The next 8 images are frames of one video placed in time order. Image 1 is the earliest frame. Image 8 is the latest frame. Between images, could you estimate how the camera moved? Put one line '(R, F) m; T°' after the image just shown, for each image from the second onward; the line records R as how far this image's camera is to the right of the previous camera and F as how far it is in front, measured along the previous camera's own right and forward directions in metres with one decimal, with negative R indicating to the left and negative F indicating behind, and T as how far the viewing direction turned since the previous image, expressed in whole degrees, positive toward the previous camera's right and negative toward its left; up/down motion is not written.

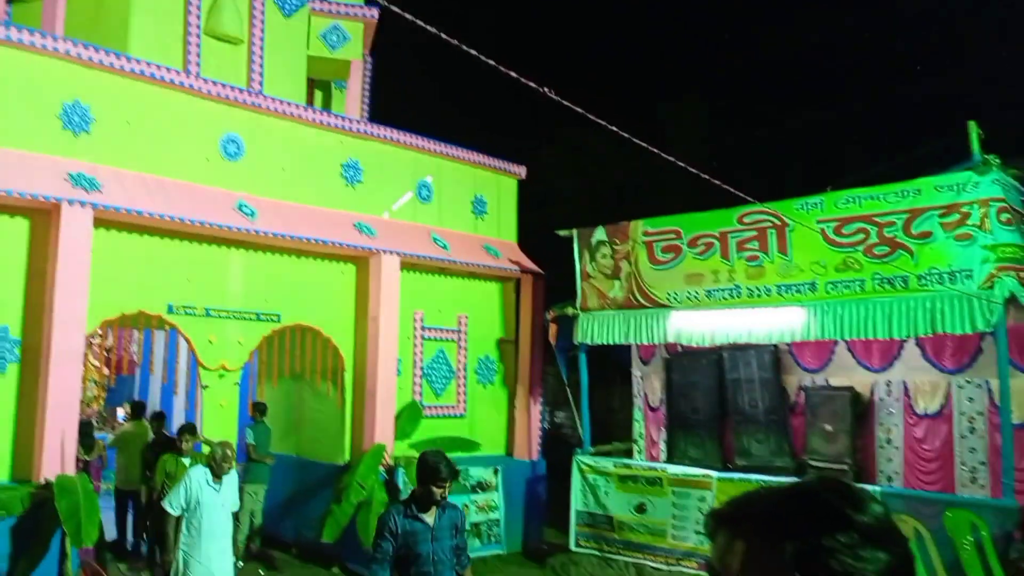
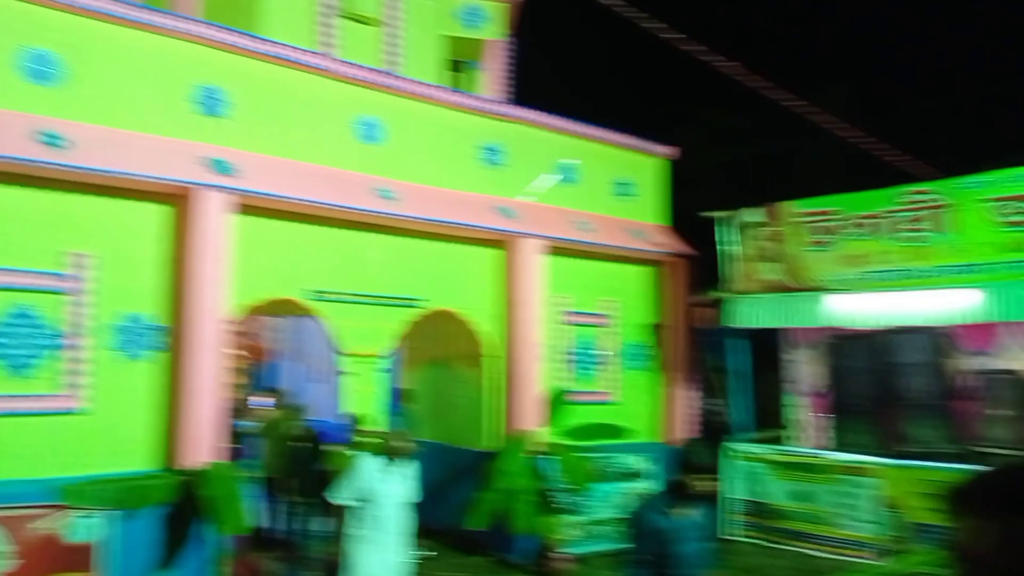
(-1.0, +0.1) m; -2°
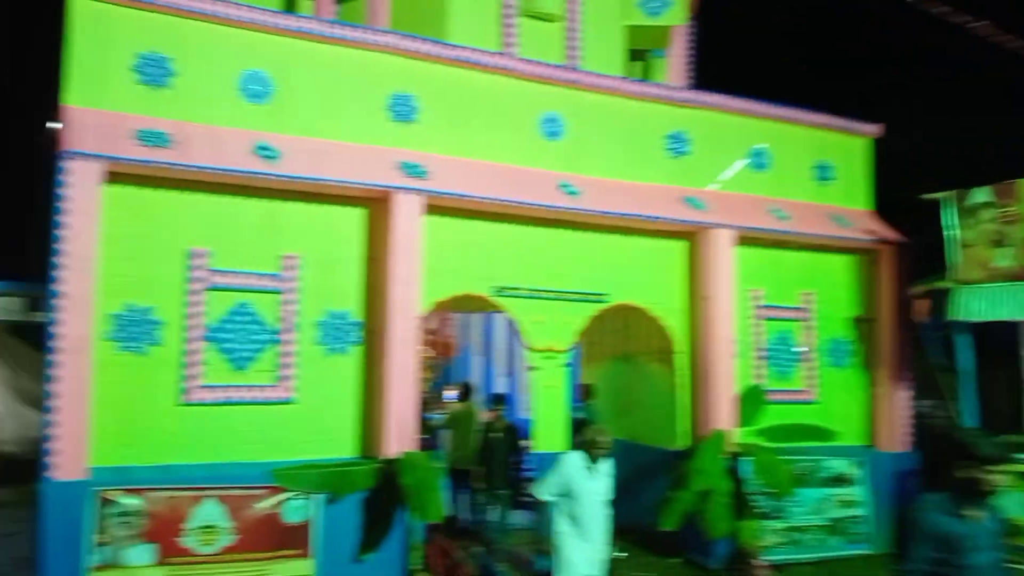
(0.0, +0.1) m; -13°
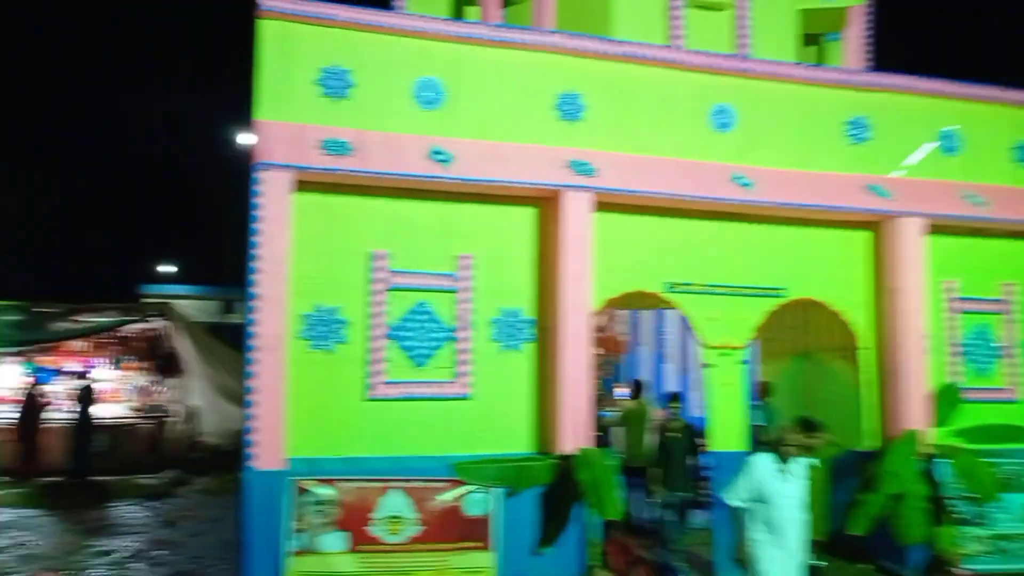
(-0.4, 0.0) m; -9°
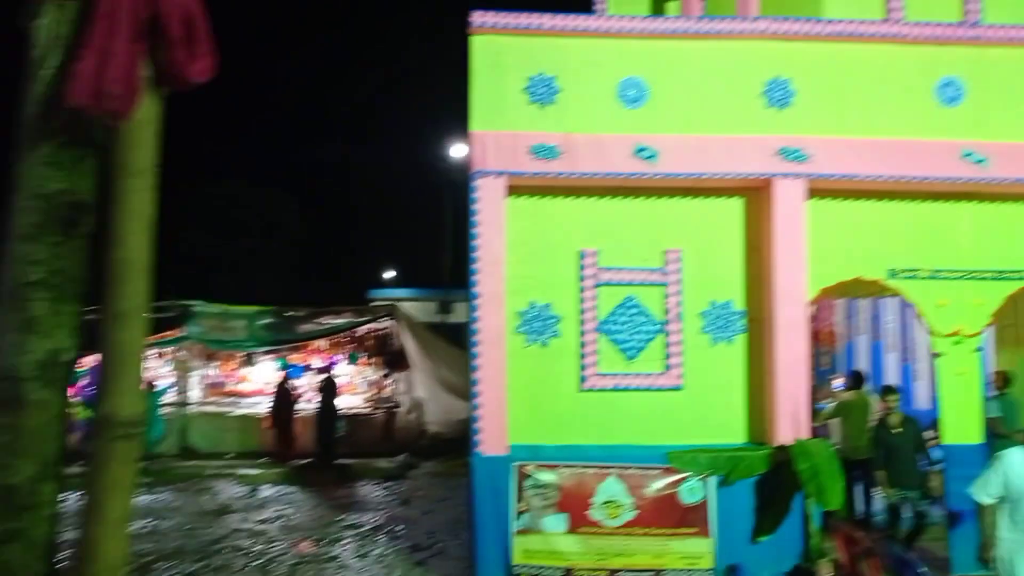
(-0.1, -0.3) m; -14°
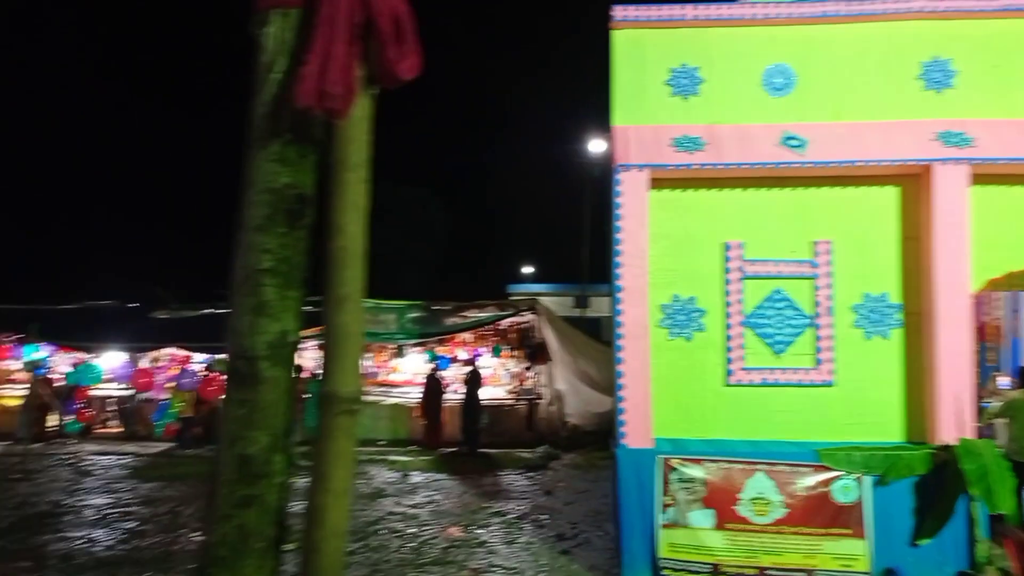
(-0.1, -0.1) m; -9°
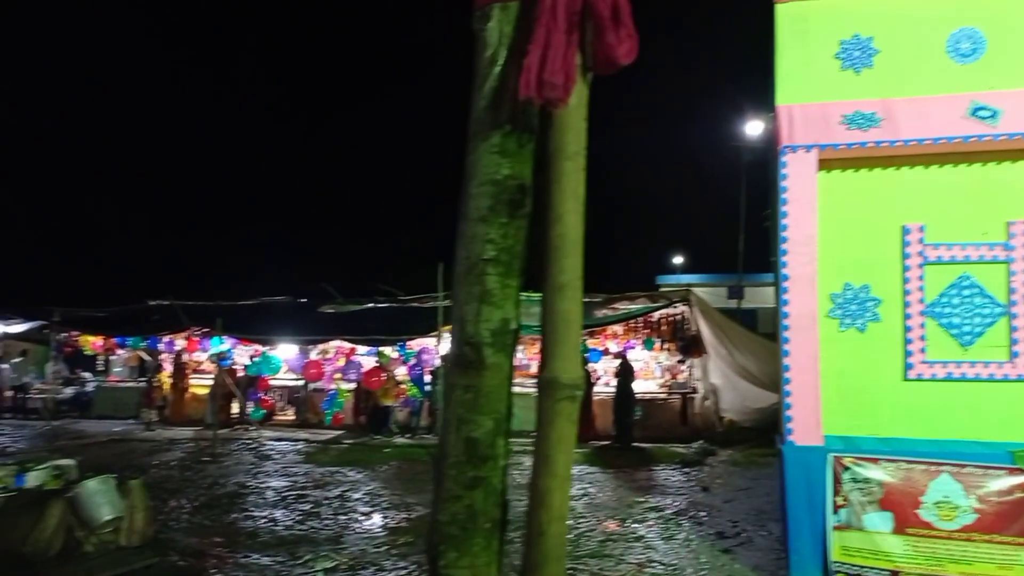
(-0.2, 0.0) m; -10°
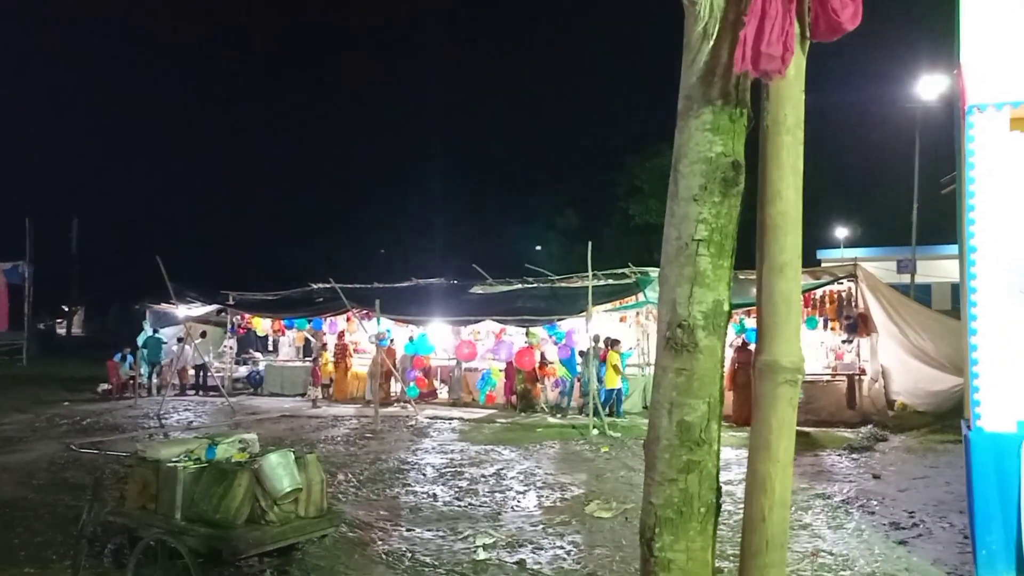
(-0.1, +0.1) m; -10°
